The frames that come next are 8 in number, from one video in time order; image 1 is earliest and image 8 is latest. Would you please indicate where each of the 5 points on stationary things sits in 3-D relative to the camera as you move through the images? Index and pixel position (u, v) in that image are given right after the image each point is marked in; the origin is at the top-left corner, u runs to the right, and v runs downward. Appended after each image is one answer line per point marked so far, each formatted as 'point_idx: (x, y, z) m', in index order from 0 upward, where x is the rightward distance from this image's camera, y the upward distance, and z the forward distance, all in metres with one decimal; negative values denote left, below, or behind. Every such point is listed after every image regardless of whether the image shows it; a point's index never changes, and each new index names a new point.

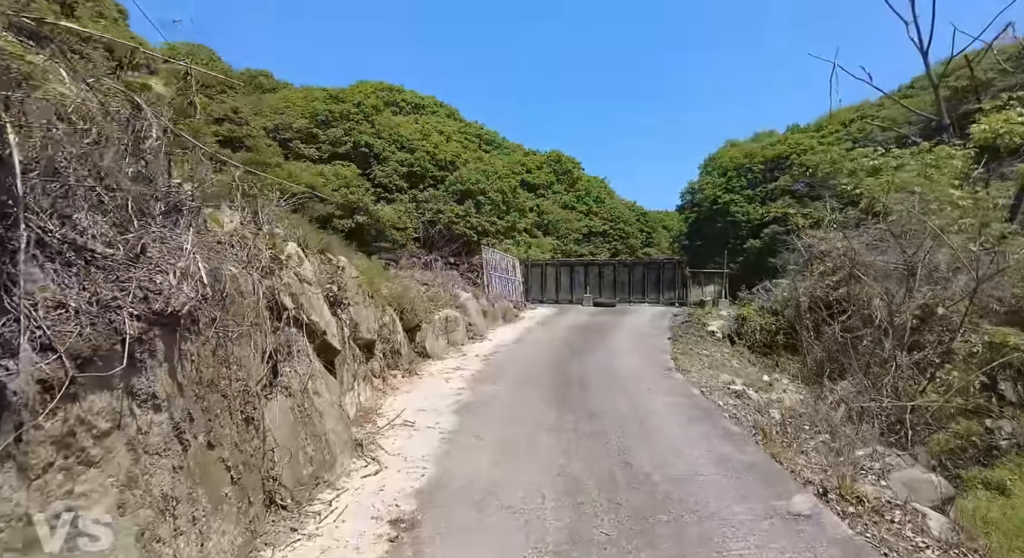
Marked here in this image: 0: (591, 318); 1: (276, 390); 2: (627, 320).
0: (+1.9, -0.9, +14.0) m
1: (-1.6, -0.7, +3.8) m
2: (+2.6, -1.0, +13.4) m
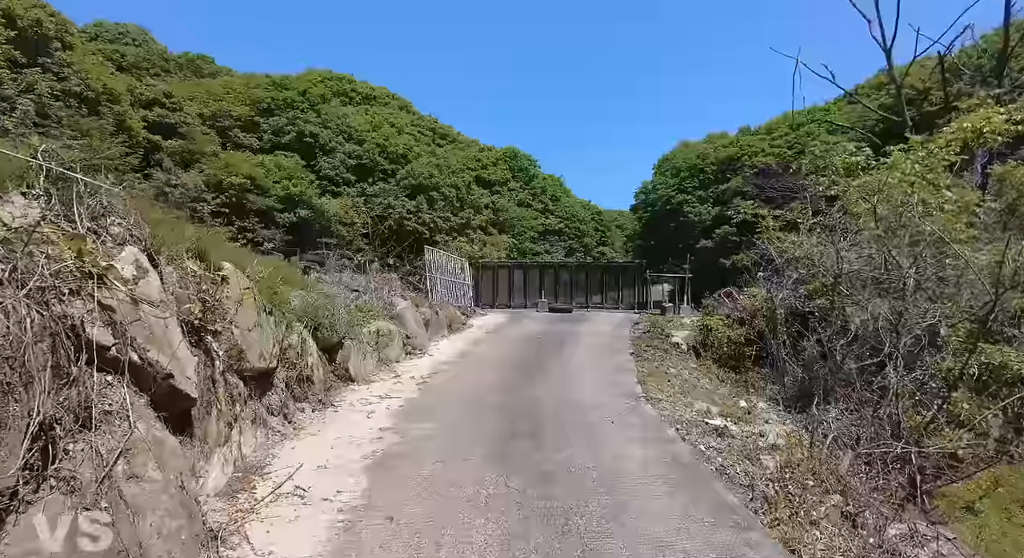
0: (+0.7, -1.0, +12.8) m
1: (-1.9, -0.9, +2.3) m
2: (+1.5, -1.1, +12.2) m
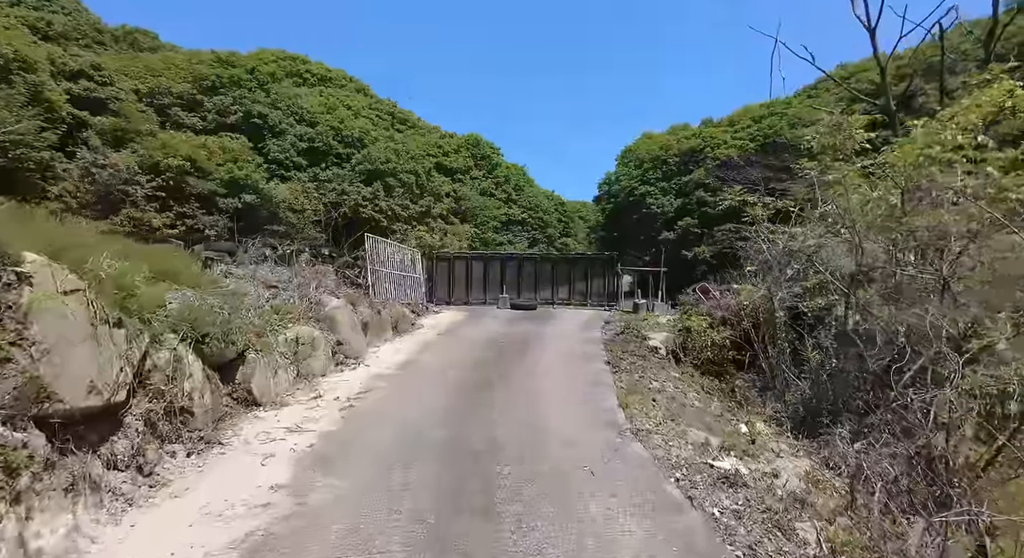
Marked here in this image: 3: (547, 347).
0: (-0.1, -0.9, +11.3) m
1: (-2.1, -0.9, +0.7) m
2: (+0.7, -1.0, +10.8) m
3: (+0.6, -1.1, +9.3) m
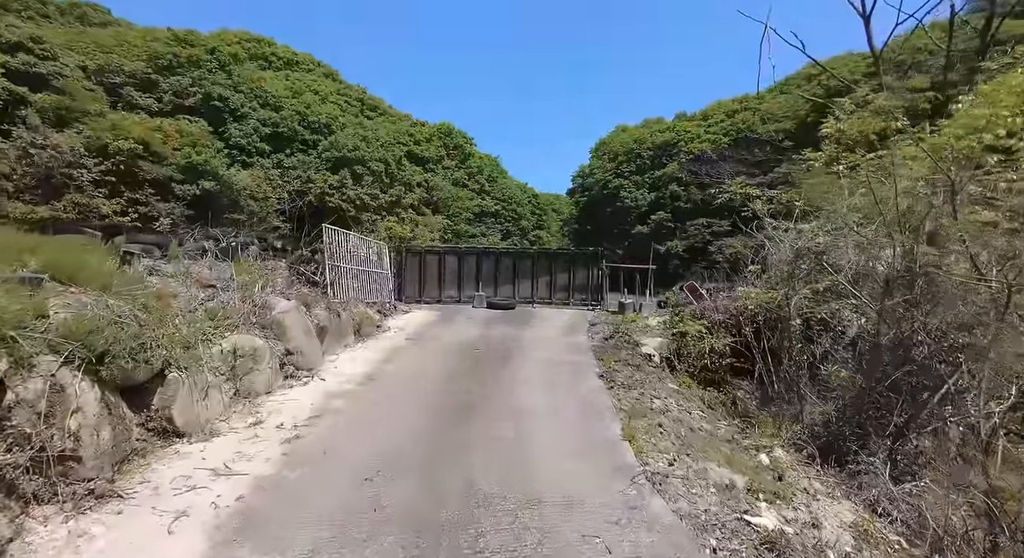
0: (-0.5, -0.9, +10.3) m
1: (-2.0, -1.0, -0.4) m
2: (+0.3, -0.9, +9.8) m
3: (+0.2, -1.1, +8.3) m
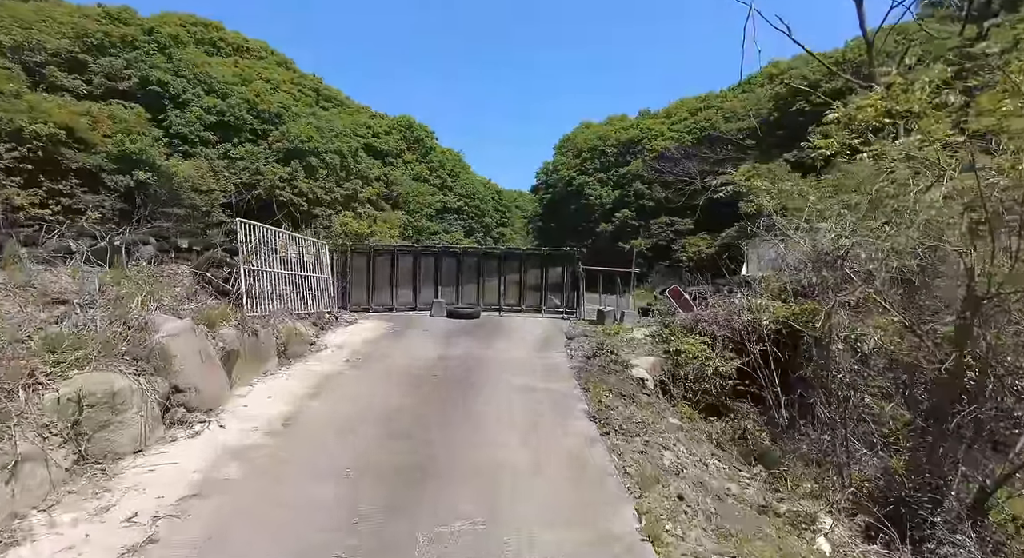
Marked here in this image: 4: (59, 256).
0: (-1.1, -1.0, +8.6) m
1: (-1.8, -1.1, -2.1) m
2: (-0.2, -1.0, +8.2) m
3: (-0.2, -1.2, +6.8) m
4: (-4.6, +0.3, +5.8) m
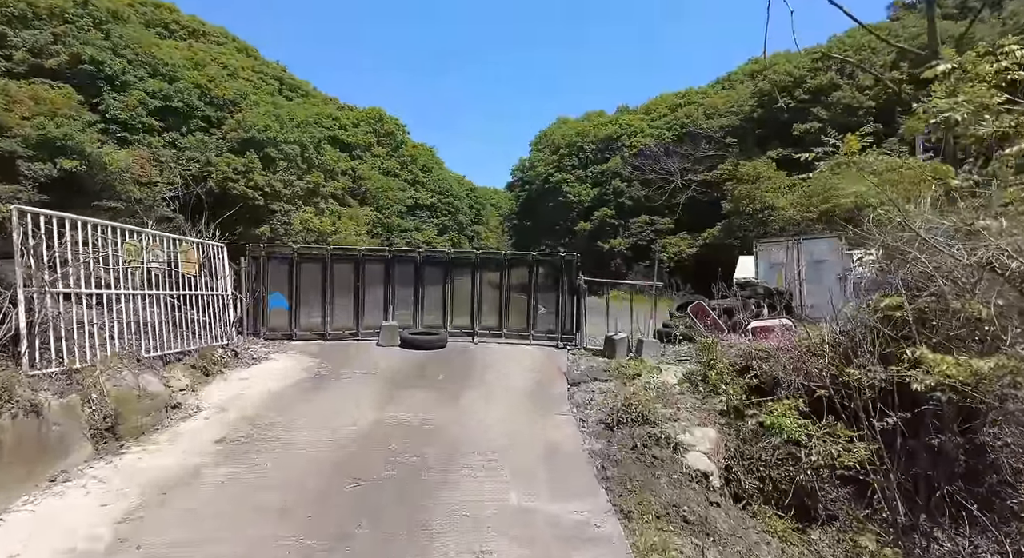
0: (-1.3, -1.2, +5.7) m
1: (-1.6, -1.4, -5.1) m
2: (-0.4, -1.3, +5.3) m
3: (-0.3, -1.5, +3.9) m
4: (-4.7, +0.1, +2.8) m
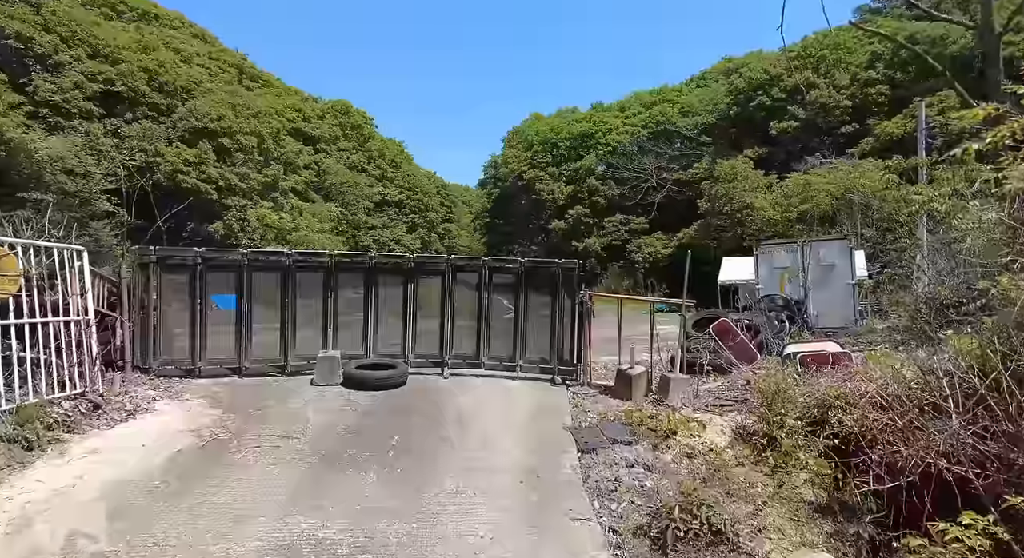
0: (-1.4, -1.4, +3.6) m
1: (-1.1, -1.6, -7.2) m
2: (-0.5, -1.4, +3.3) m
3: (-0.3, -1.6, +1.8) m
4: (-4.6, -0.1, +0.5) m
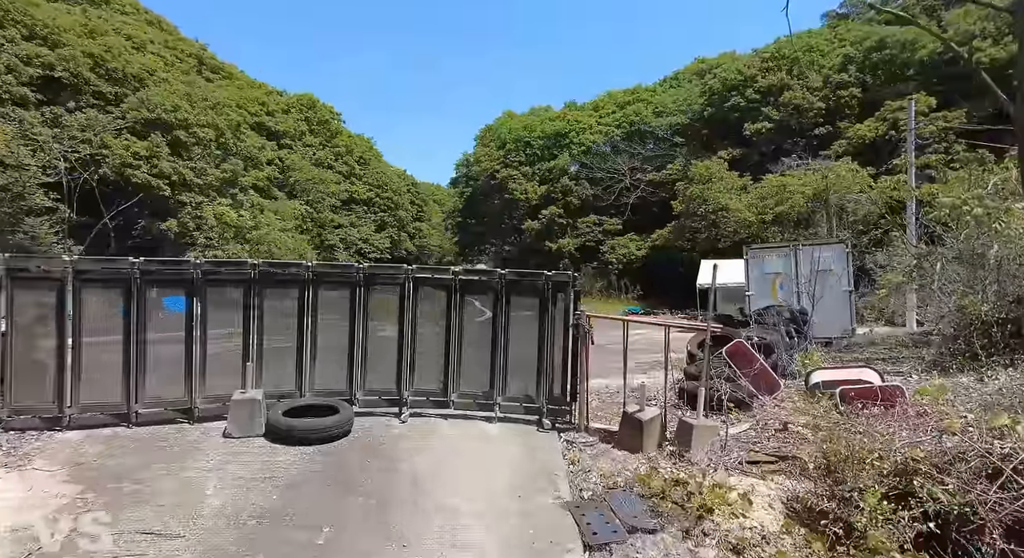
0: (-1.4, -1.5, +2.2) m
1: (-0.6, -1.7, -8.6) m
2: (-0.5, -1.6, +1.9) m
3: (-0.3, -1.8, +0.4) m
4: (-4.5, -0.3, -1.1) m
